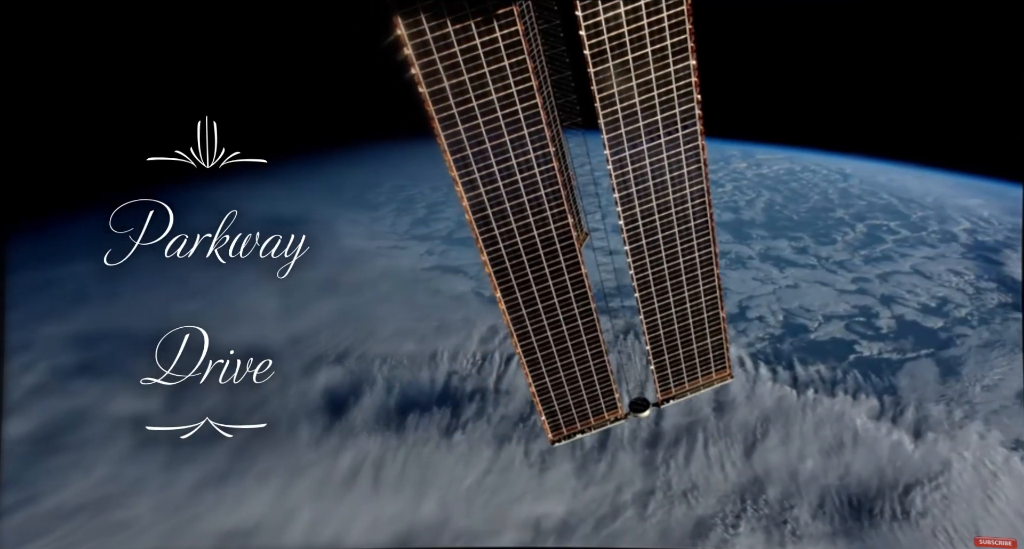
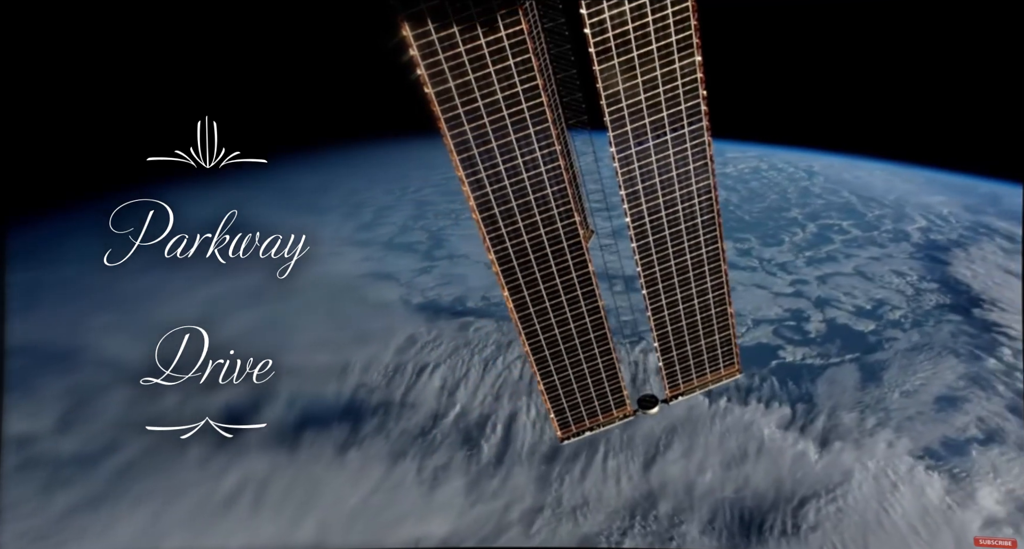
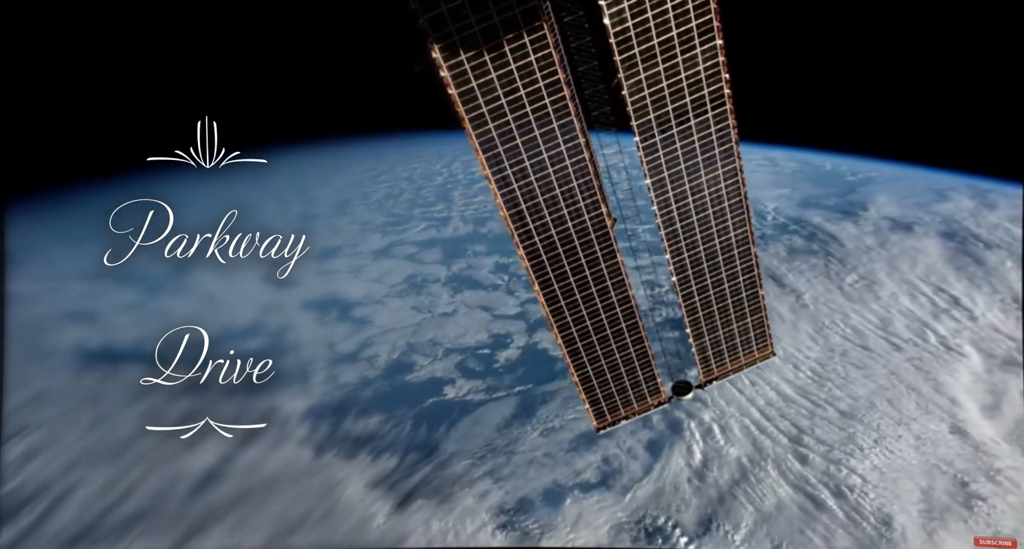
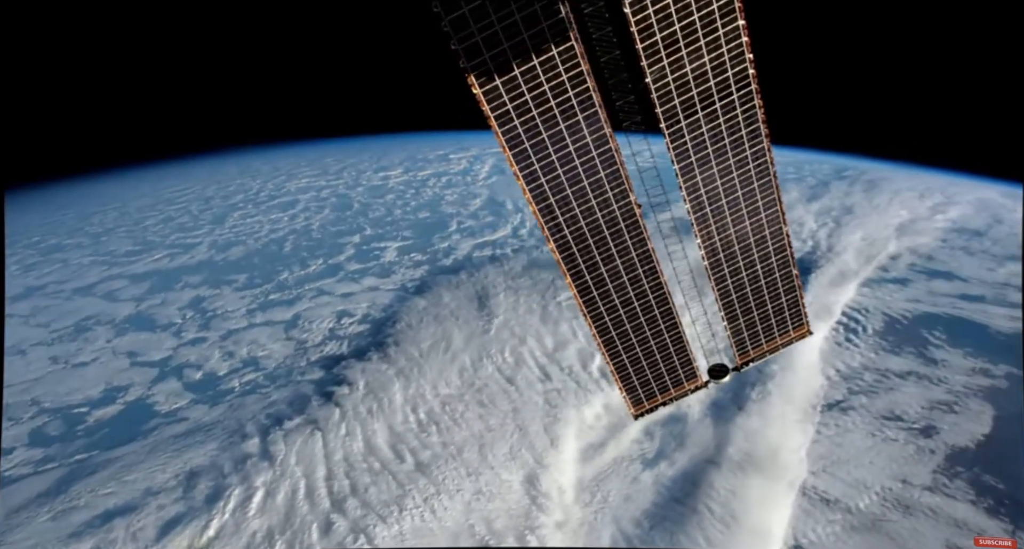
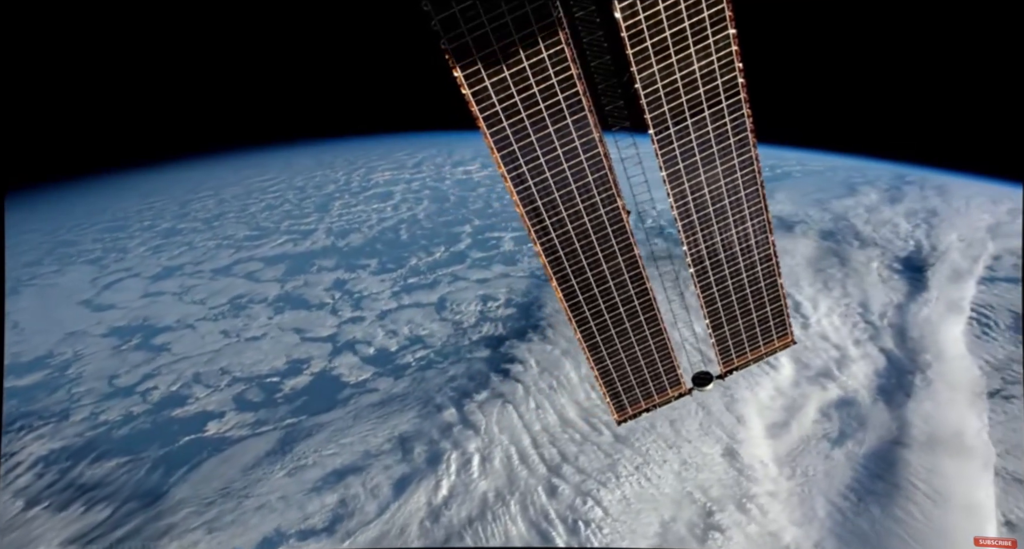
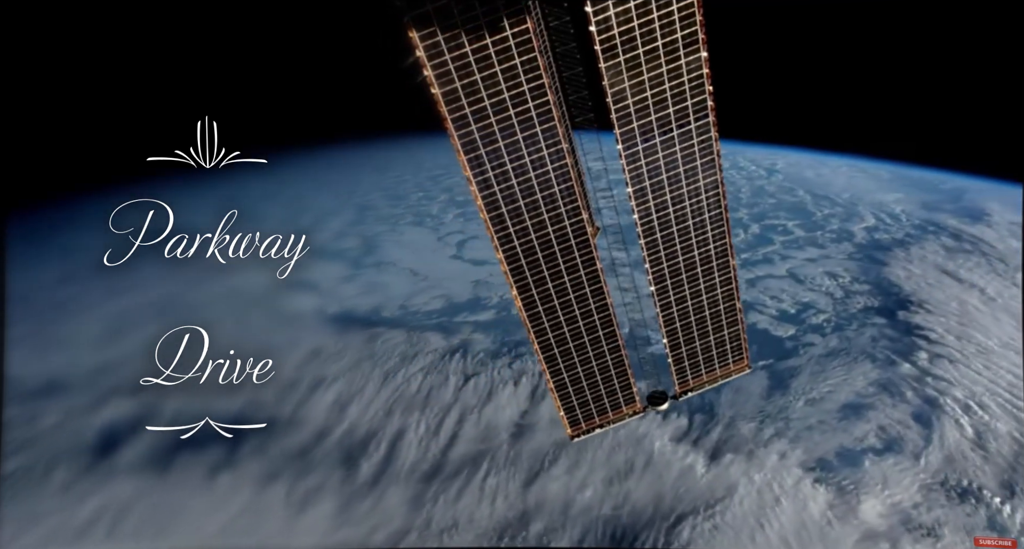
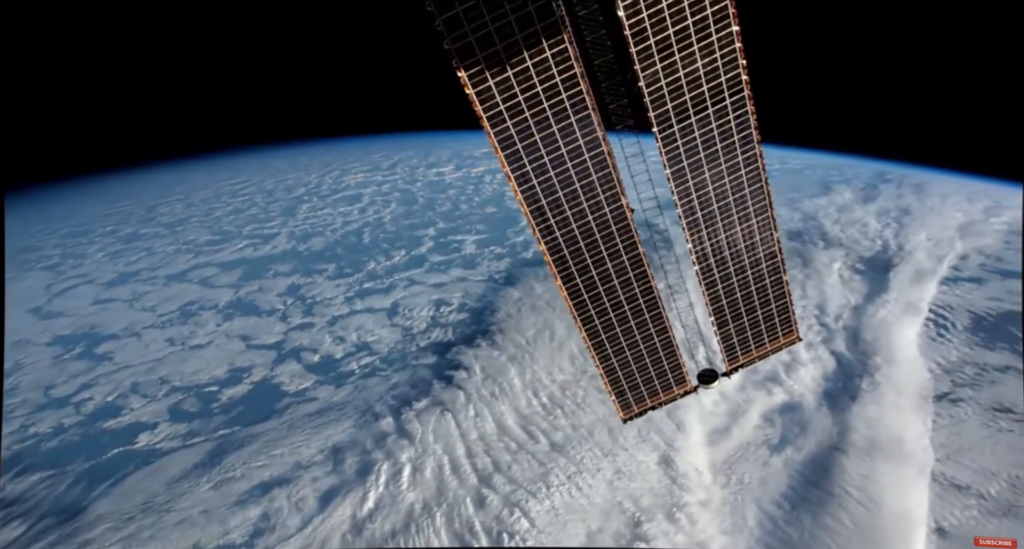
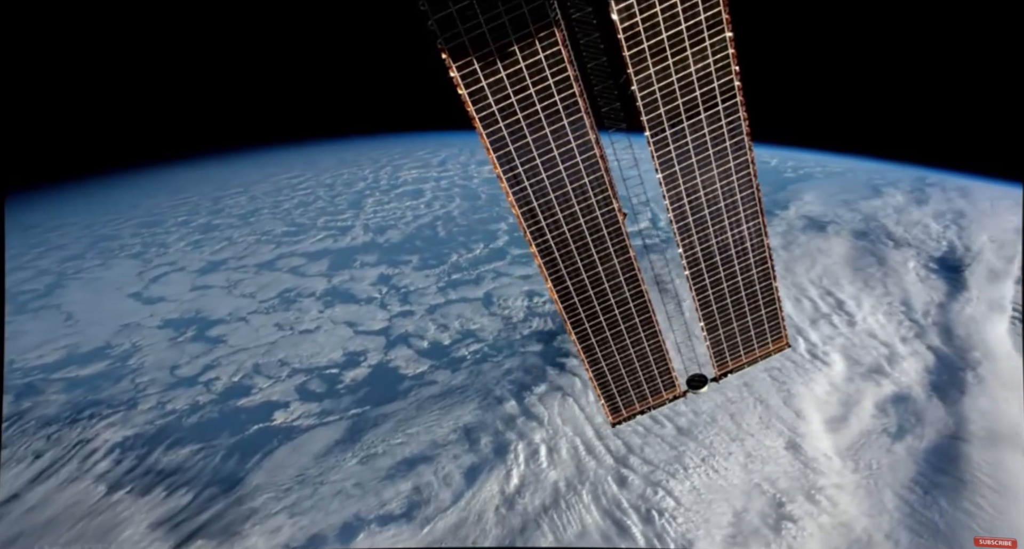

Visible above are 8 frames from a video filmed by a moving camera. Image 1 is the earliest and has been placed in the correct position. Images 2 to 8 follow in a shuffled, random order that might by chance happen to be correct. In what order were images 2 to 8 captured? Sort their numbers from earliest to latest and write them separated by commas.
2, 6, 3, 8, 5, 7, 4
